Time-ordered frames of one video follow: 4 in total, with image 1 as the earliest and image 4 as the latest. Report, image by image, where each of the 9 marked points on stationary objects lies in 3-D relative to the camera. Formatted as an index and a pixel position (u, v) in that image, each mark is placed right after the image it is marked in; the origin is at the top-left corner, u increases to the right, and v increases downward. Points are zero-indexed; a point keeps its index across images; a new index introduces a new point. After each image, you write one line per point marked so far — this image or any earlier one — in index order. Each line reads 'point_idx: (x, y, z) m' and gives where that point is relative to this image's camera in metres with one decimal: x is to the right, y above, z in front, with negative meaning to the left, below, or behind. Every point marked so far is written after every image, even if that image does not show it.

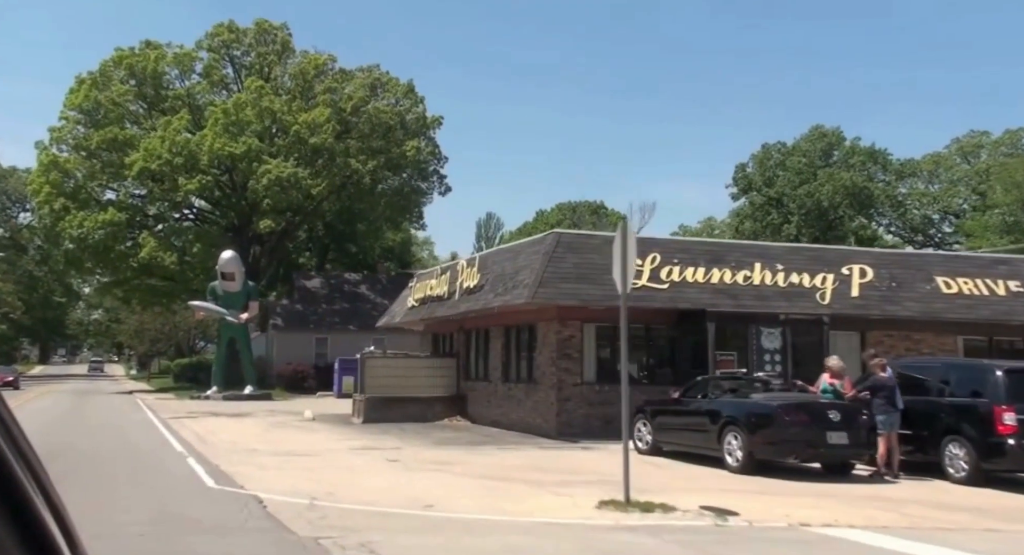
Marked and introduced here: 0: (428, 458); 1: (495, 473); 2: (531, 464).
0: (-1.5, -3.1, +18.3) m
1: (-0.2, -2.9, +15.8) m
2: (+0.3, -3.0, +17.2) m
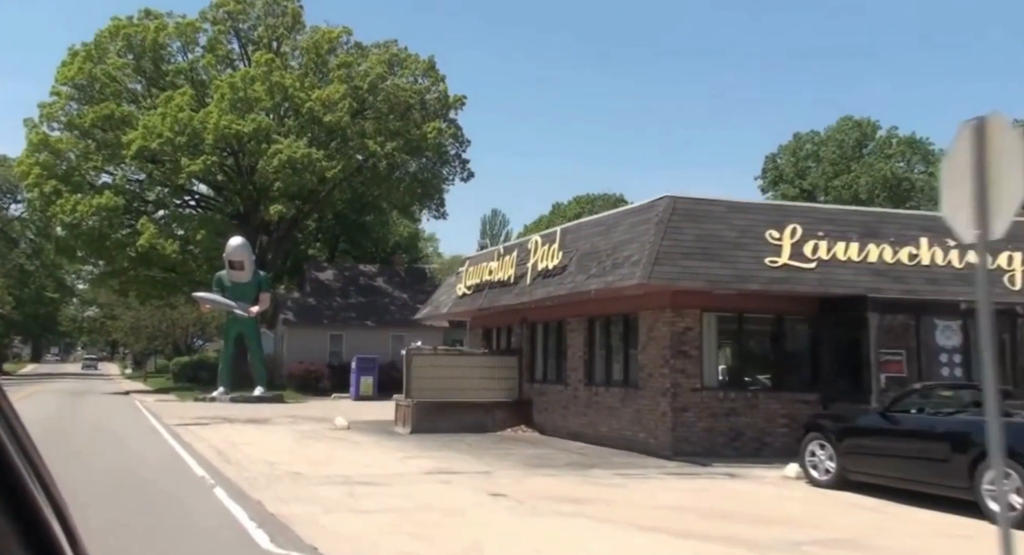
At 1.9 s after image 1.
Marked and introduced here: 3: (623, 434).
0: (+0.3, -2.7, +13.4) m
1: (+1.6, -2.5, +11.0) m
2: (+2.1, -2.6, +12.4) m
3: (+2.1, -2.9, +19.9) m
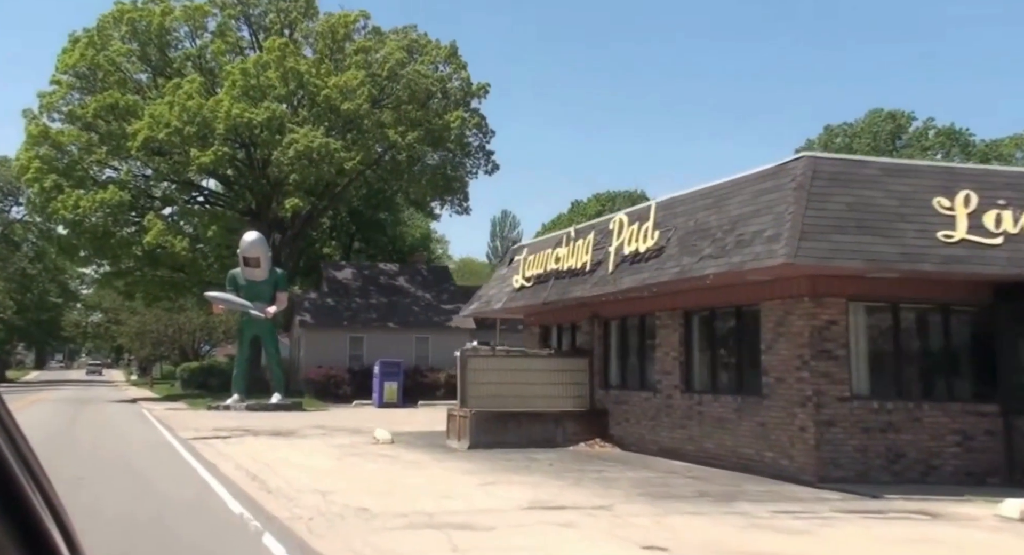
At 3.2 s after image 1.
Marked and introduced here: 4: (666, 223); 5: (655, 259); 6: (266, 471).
0: (+1.8, -2.4, +9.9) m
1: (+3.0, -2.2, +7.5) m
2: (+3.5, -2.3, +8.9) m
3: (+3.5, -2.7, +16.4) m
4: (+2.6, +0.9, +17.8) m
5: (+2.4, +0.3, +17.5) m
6: (-3.9, -3.0, +16.5) m
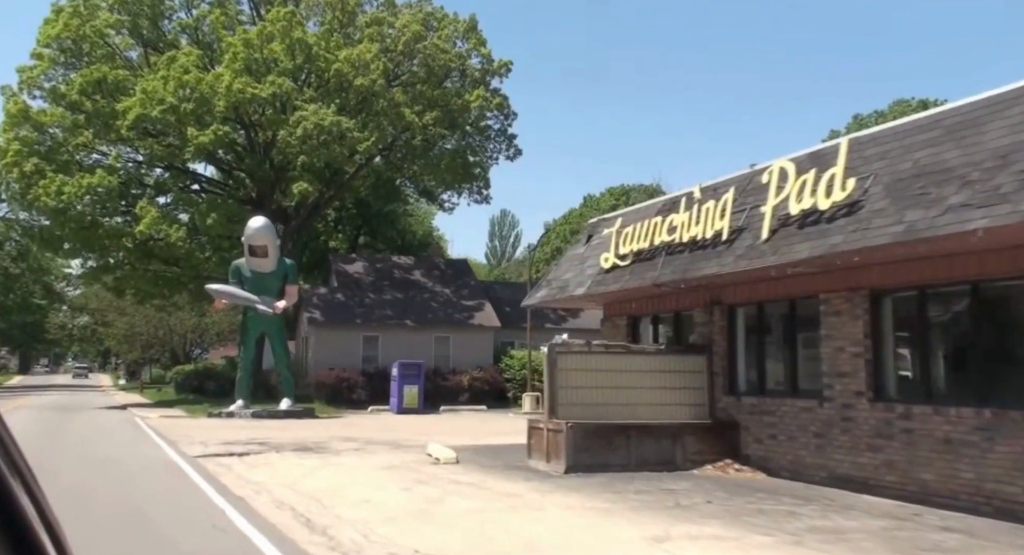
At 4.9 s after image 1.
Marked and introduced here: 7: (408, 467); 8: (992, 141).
0: (+3.5, -2.0, +5.1) m
1: (+4.8, -1.8, +2.7) m
2: (+5.3, -1.9, +4.1) m
3: (+5.2, -2.3, +11.6) m
4: (+4.3, +1.3, +13.0) m
5: (+4.0, +0.7, +12.7) m
6: (-2.2, -2.6, +11.7) m
7: (-1.7, -3.1, +17.4) m
8: (+5.0, +1.4, +11.1) m
